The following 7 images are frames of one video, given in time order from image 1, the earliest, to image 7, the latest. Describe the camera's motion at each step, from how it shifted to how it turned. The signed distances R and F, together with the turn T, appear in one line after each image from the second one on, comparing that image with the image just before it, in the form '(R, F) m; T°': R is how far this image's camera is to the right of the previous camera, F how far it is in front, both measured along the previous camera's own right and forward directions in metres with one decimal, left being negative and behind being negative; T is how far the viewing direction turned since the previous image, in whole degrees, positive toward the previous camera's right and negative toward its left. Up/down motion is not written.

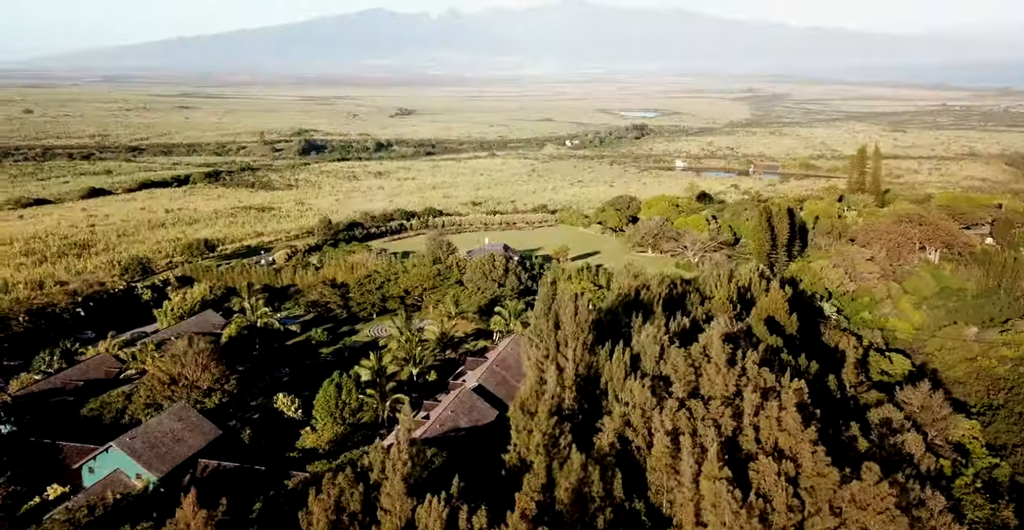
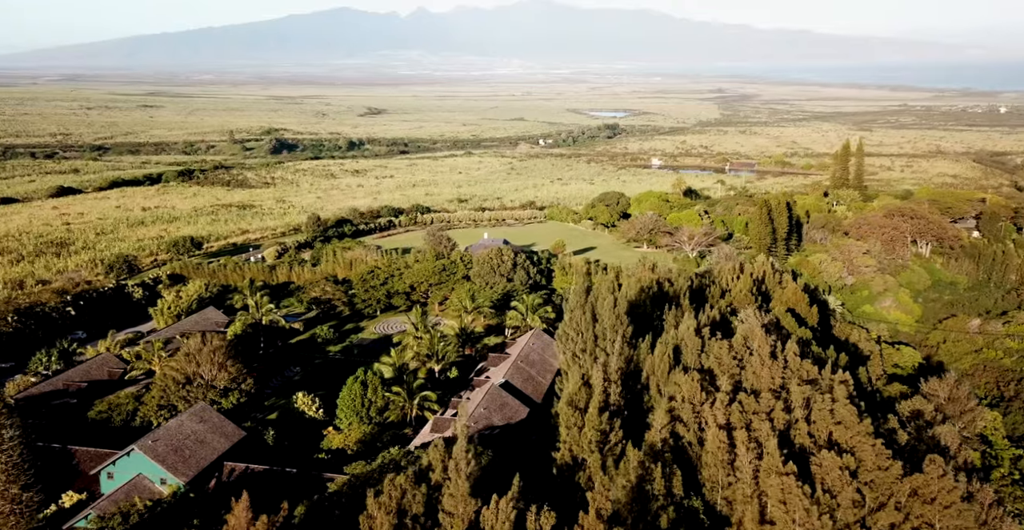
(-2.9, +1.4) m; +2°
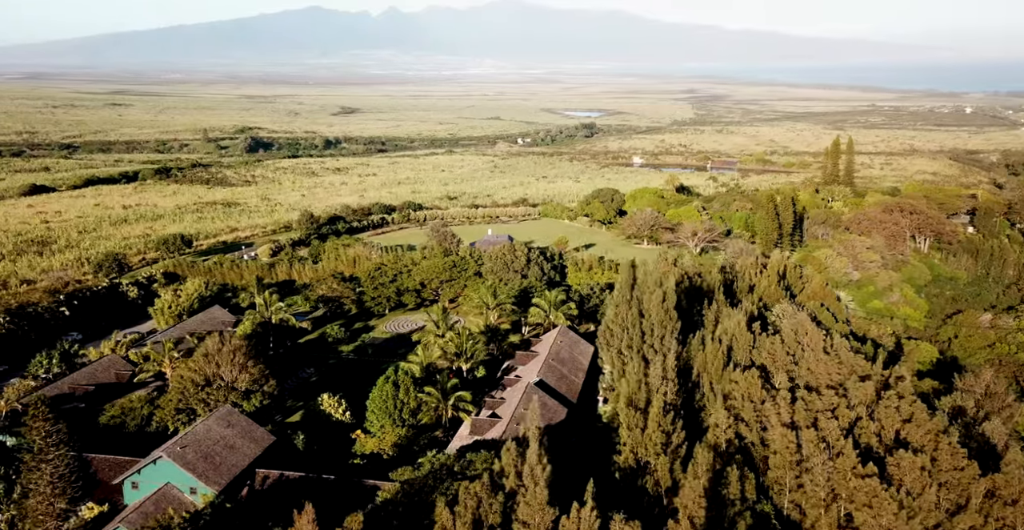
(-2.9, +1.8) m; +2°
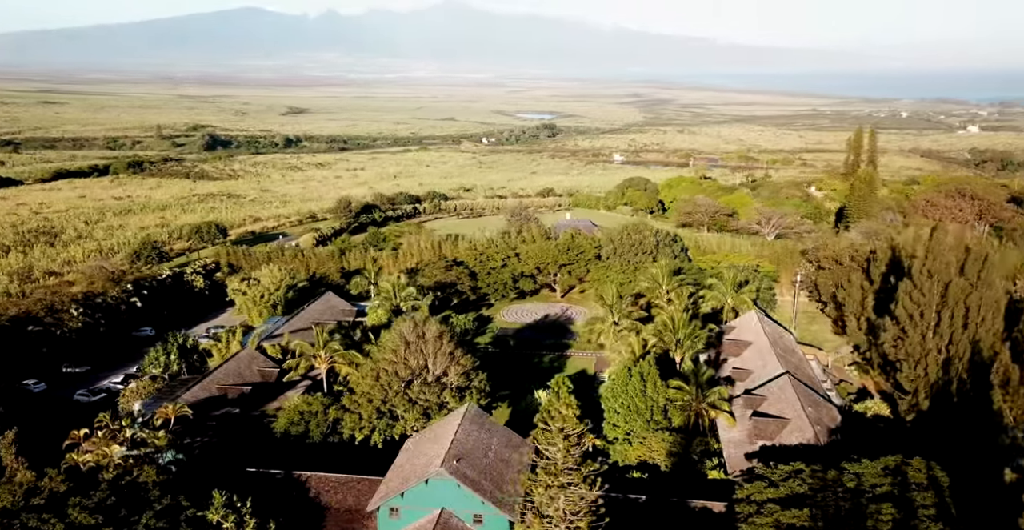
(-12.0, +6.8) m; +3°
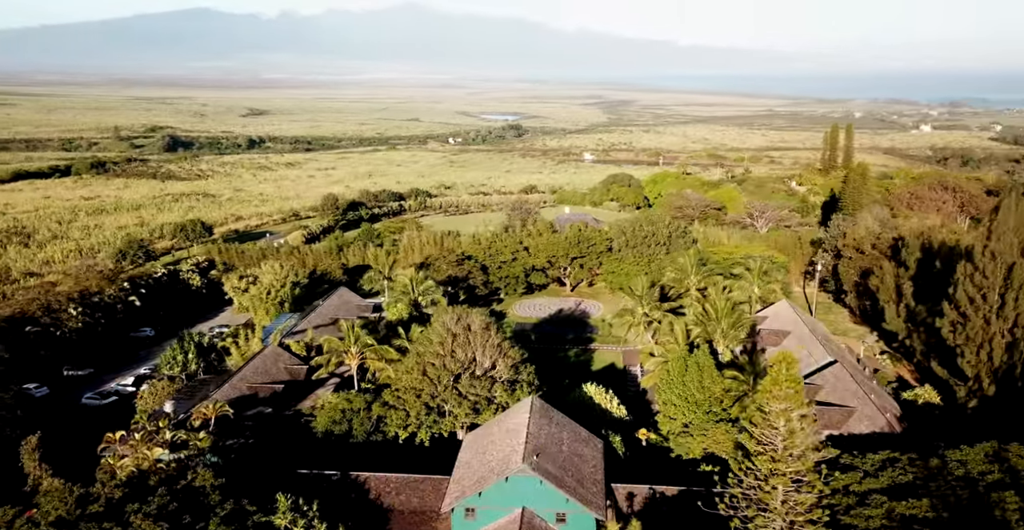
(-3.1, +1.4) m; +3°
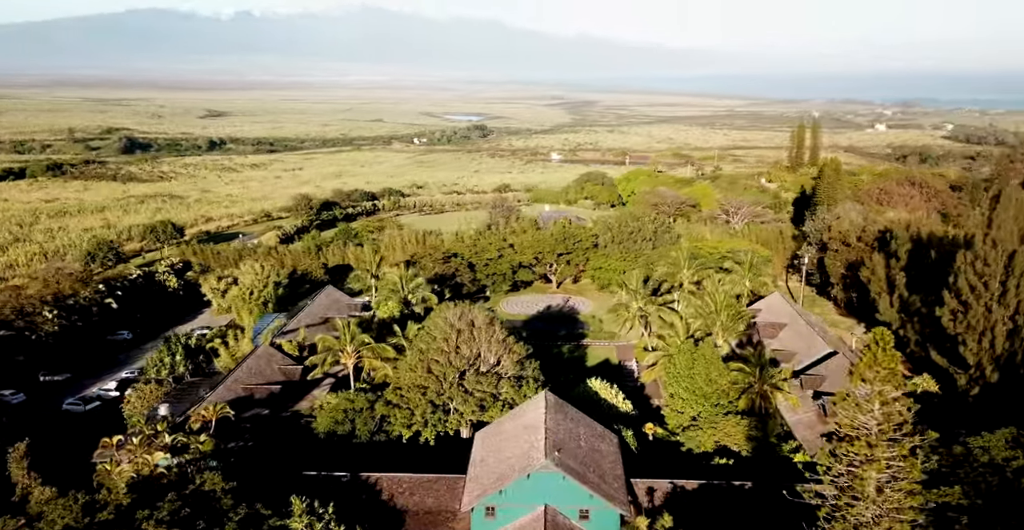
(-1.4, +0.6) m; +3°
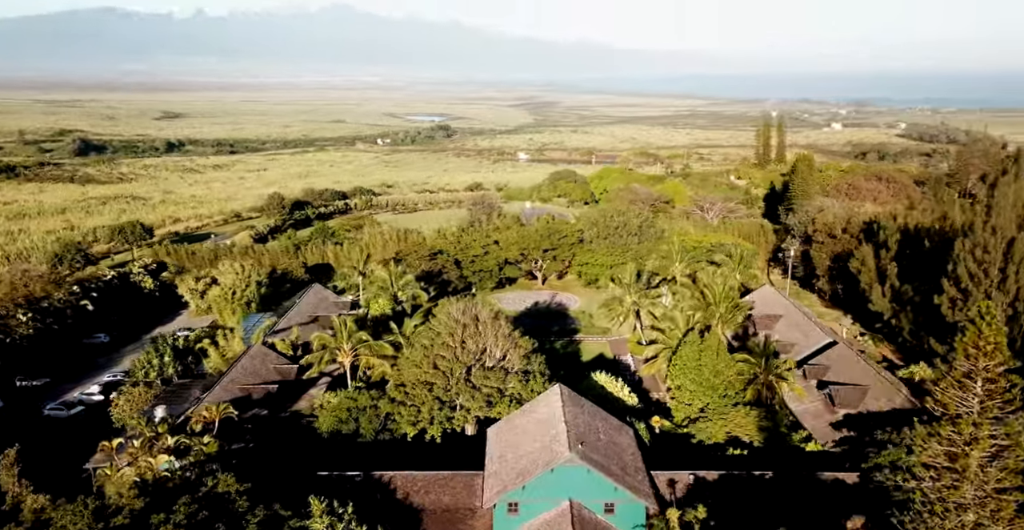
(-1.4, +0.5) m; +3°
